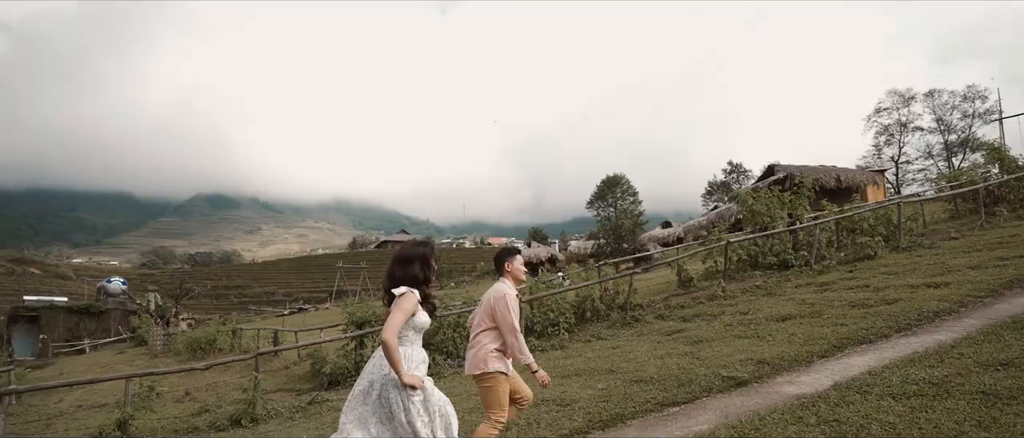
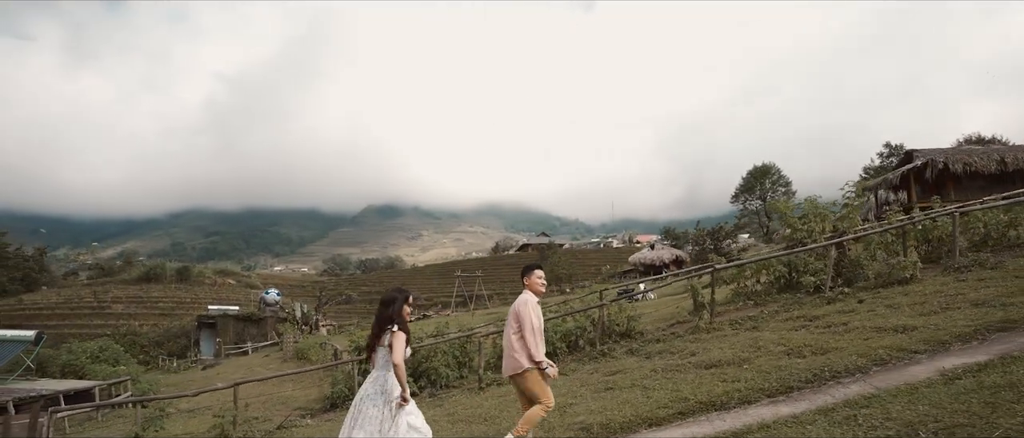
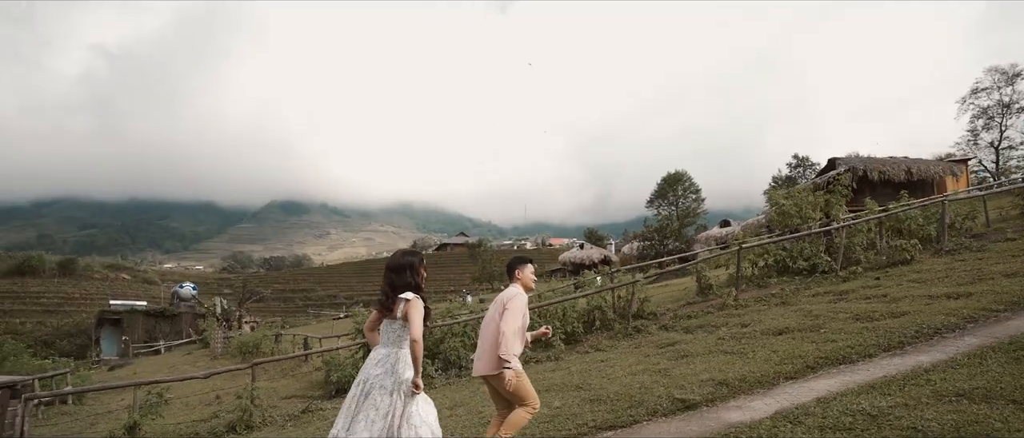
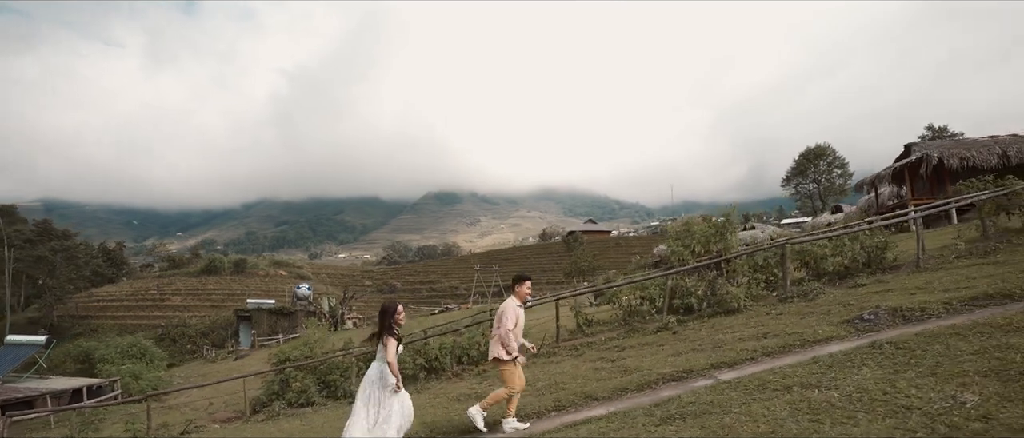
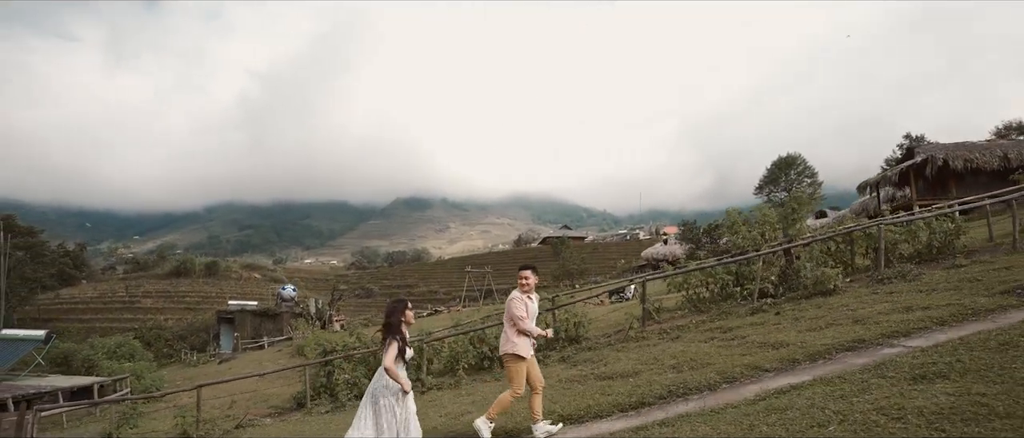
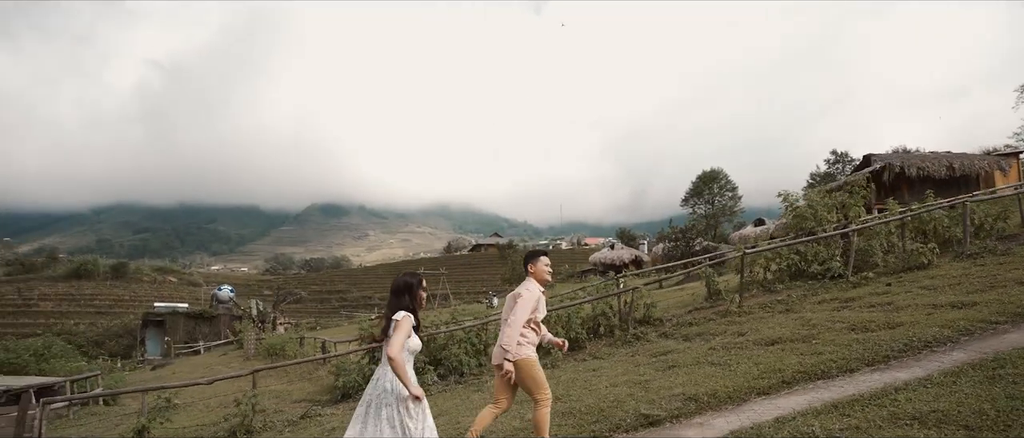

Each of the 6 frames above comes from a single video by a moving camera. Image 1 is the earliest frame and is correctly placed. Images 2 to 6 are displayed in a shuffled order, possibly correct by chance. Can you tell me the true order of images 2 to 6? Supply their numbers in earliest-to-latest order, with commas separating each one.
3, 6, 2, 5, 4
